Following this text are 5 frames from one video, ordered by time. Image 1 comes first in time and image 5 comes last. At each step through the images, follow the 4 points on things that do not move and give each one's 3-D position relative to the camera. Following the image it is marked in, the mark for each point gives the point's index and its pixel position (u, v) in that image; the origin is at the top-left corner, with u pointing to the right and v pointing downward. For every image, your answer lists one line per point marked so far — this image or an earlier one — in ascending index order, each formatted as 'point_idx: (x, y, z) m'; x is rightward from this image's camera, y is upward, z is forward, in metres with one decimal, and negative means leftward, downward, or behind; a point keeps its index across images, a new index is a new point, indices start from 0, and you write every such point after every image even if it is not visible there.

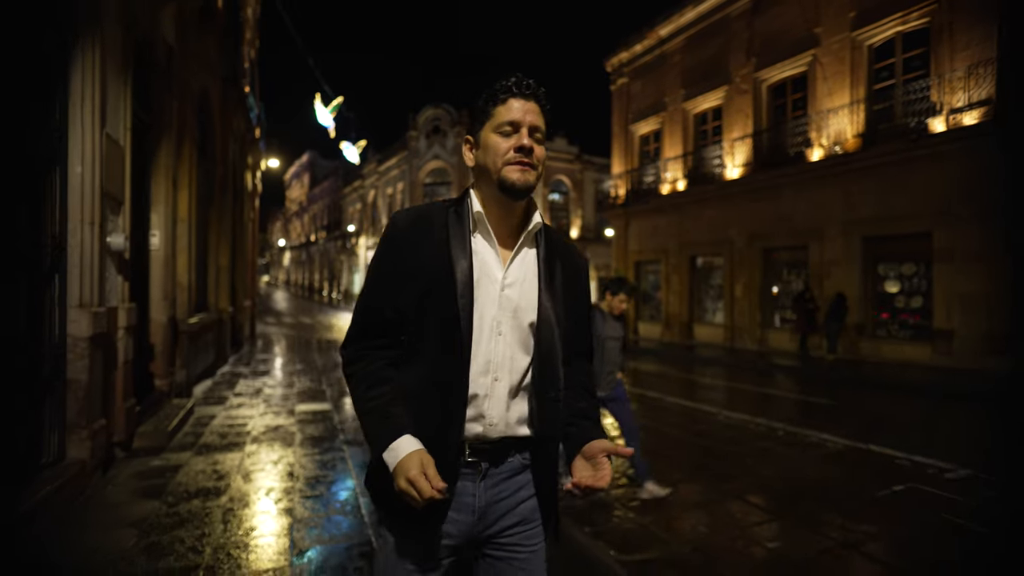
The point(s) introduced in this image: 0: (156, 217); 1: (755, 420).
0: (-4.4, +0.9, +7.4) m
1: (+3.9, -2.1, +9.1) m
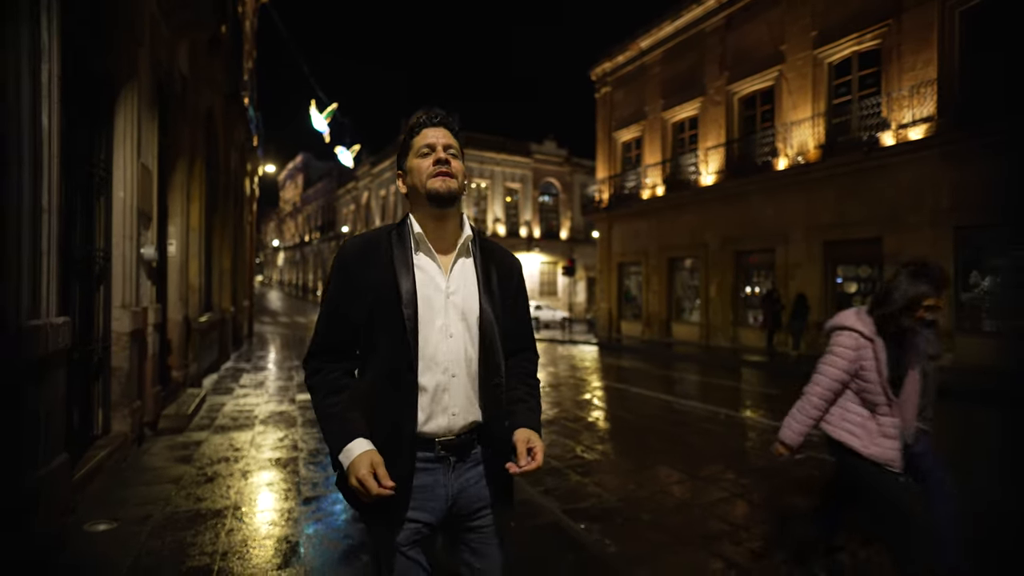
0: (-4.8, +0.8, +8.4) m
1: (+3.5, -2.1, +10.1) m
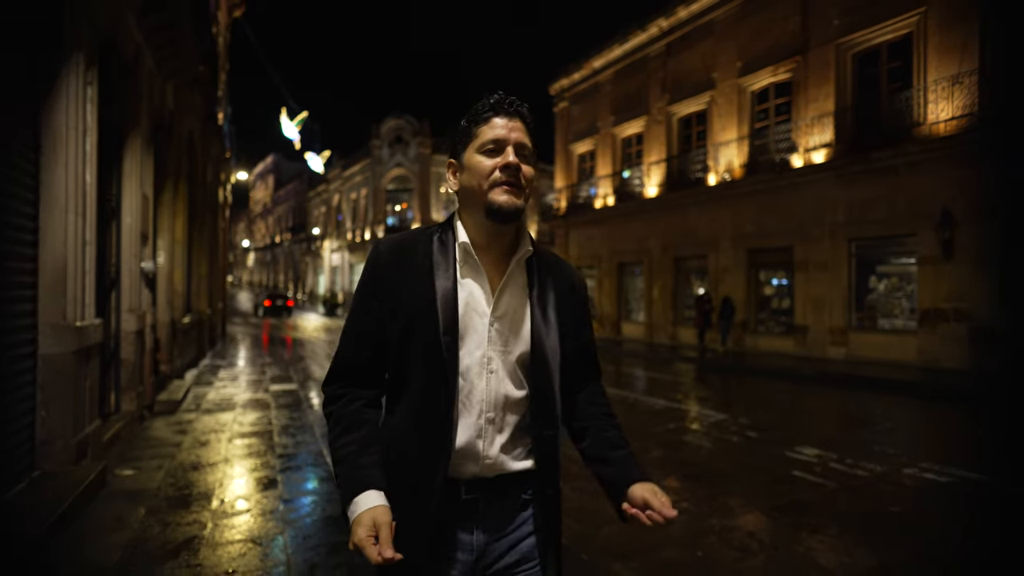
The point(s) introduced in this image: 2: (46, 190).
0: (-5.7, +0.7, +9.8) m
1: (+2.5, -2.2, +11.9) m
2: (-3.9, +0.8, +5.0) m
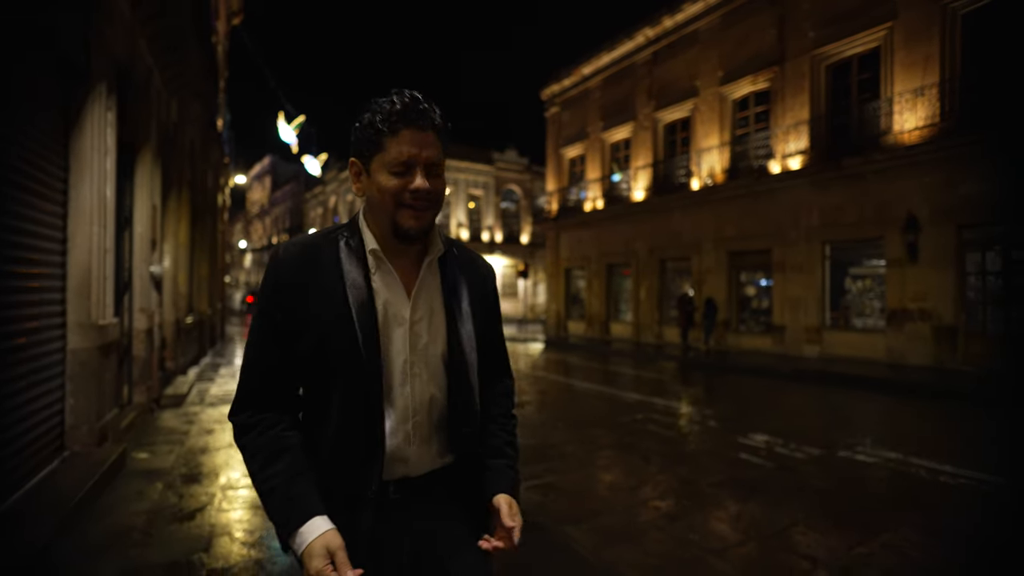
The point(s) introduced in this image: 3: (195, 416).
0: (-6.0, +0.7, +10.4) m
1: (+2.2, -2.3, +12.5) m
2: (-4.1, +0.8, +5.6) m
3: (-4.3, -1.8, +8.1) m
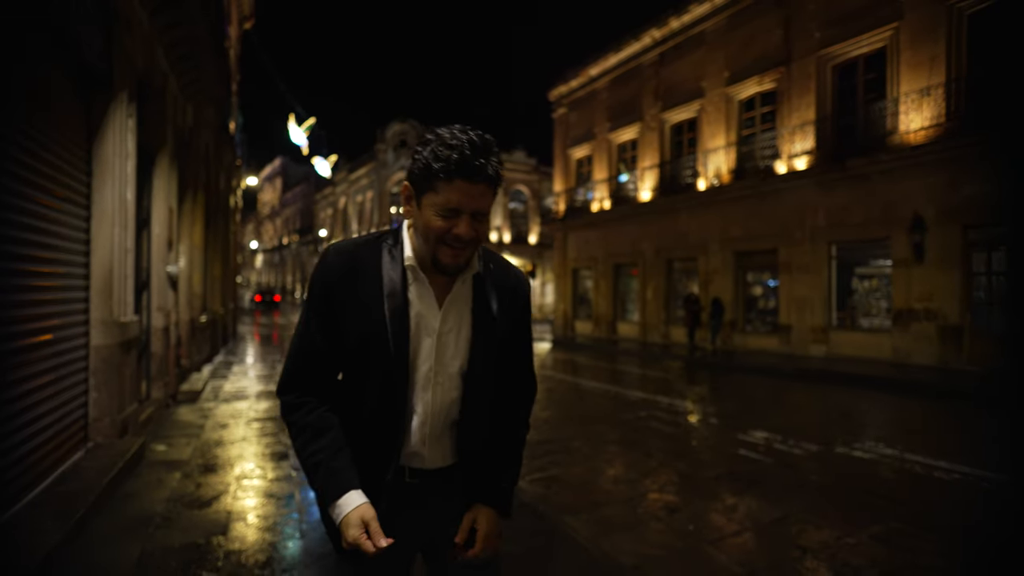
0: (-5.9, +0.7, +10.7) m
1: (+2.3, -2.3, +12.7) m
2: (-4.1, +0.8, +5.8) m
3: (-4.3, -1.8, +8.4) m
